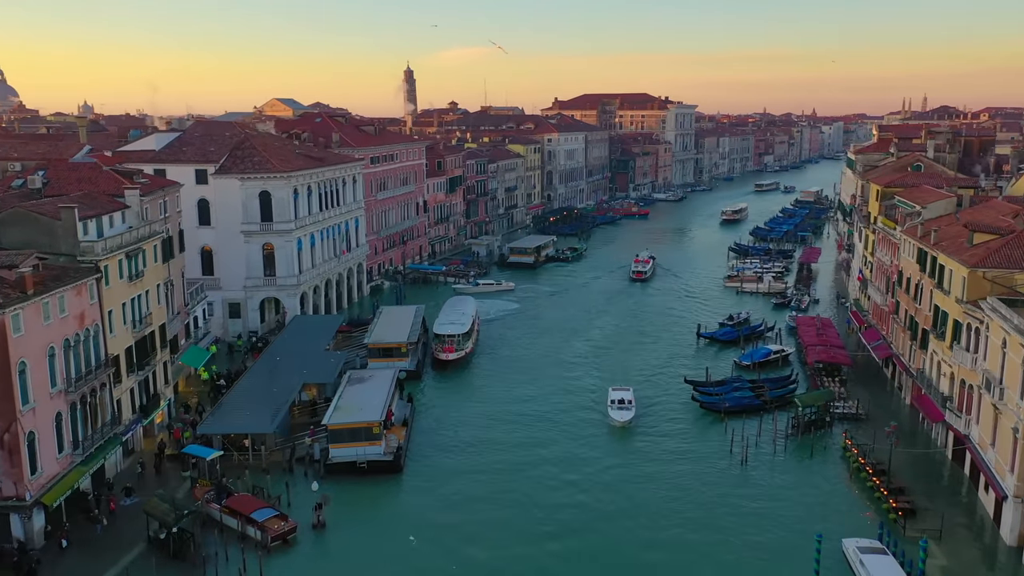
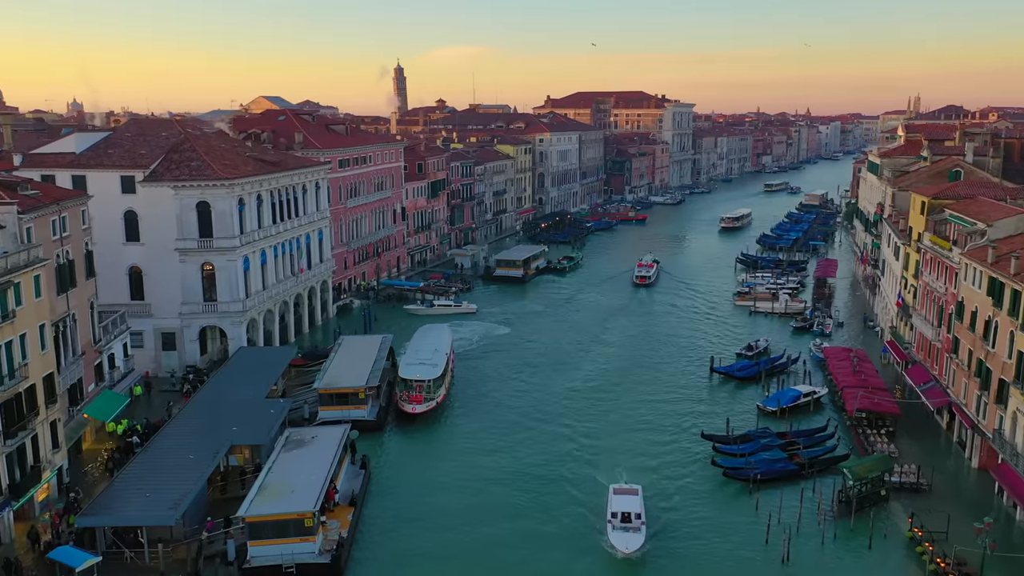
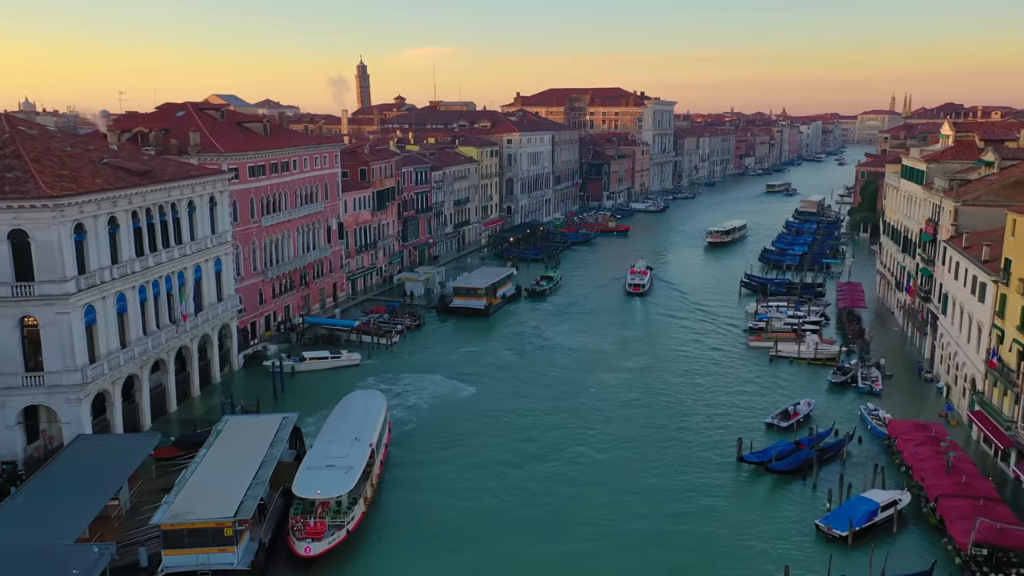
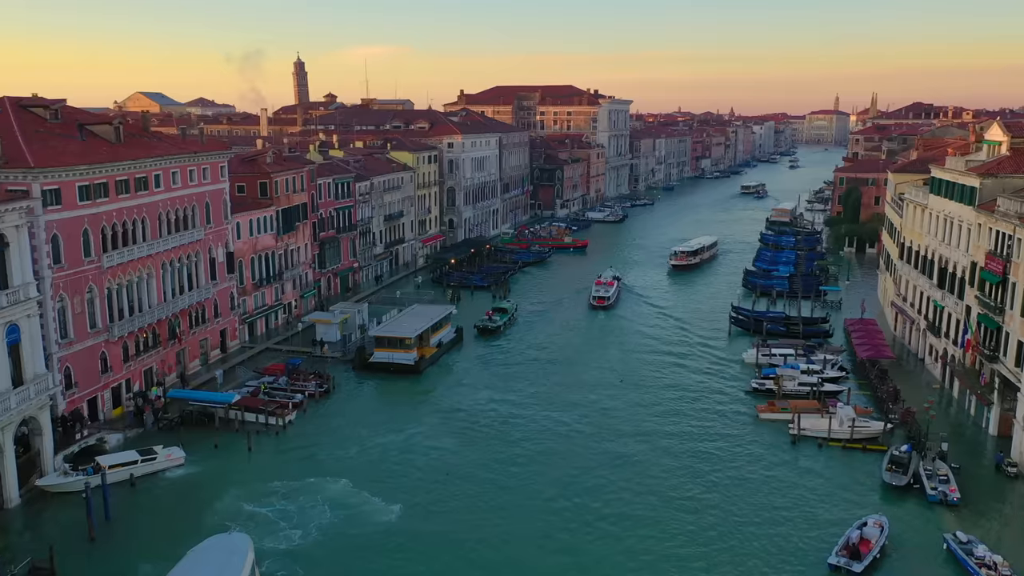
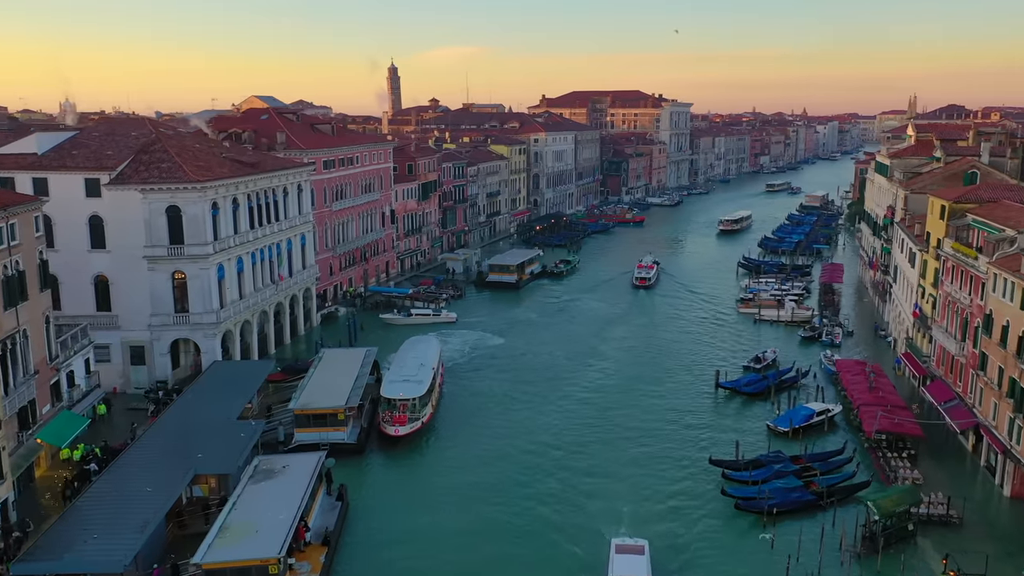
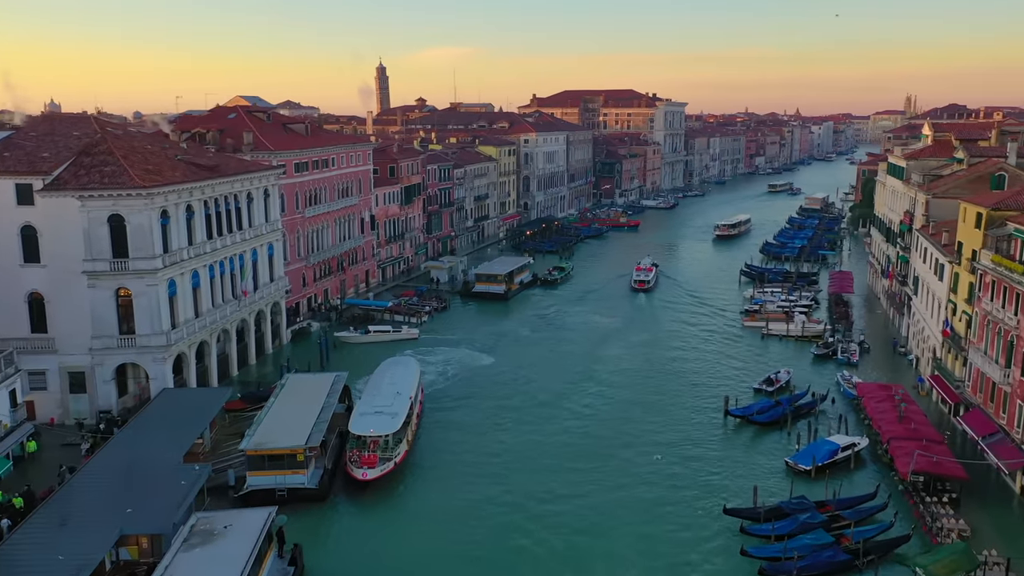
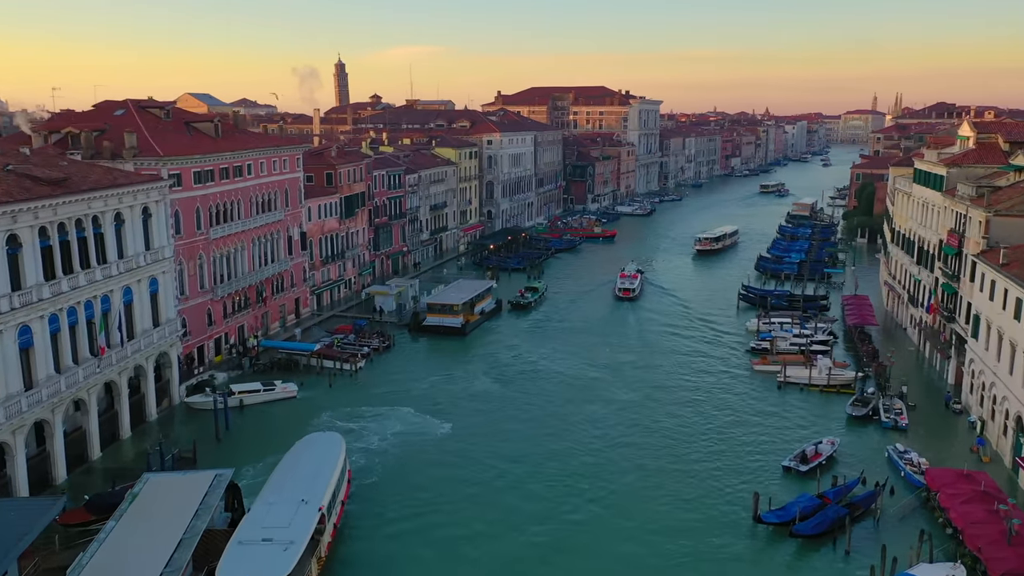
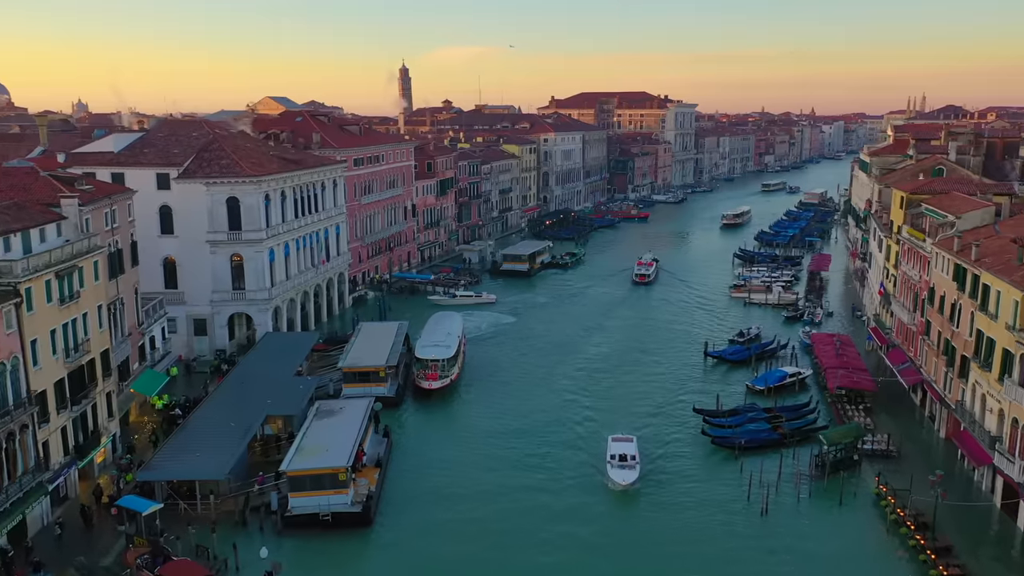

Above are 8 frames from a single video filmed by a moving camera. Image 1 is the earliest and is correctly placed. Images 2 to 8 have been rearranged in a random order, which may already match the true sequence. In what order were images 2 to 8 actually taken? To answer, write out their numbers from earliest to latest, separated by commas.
8, 2, 5, 6, 3, 7, 4
